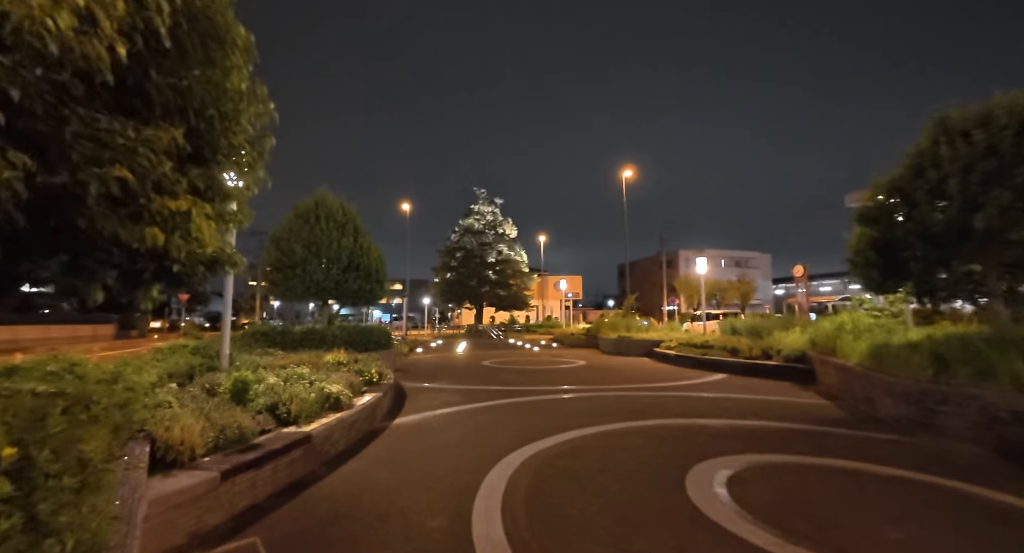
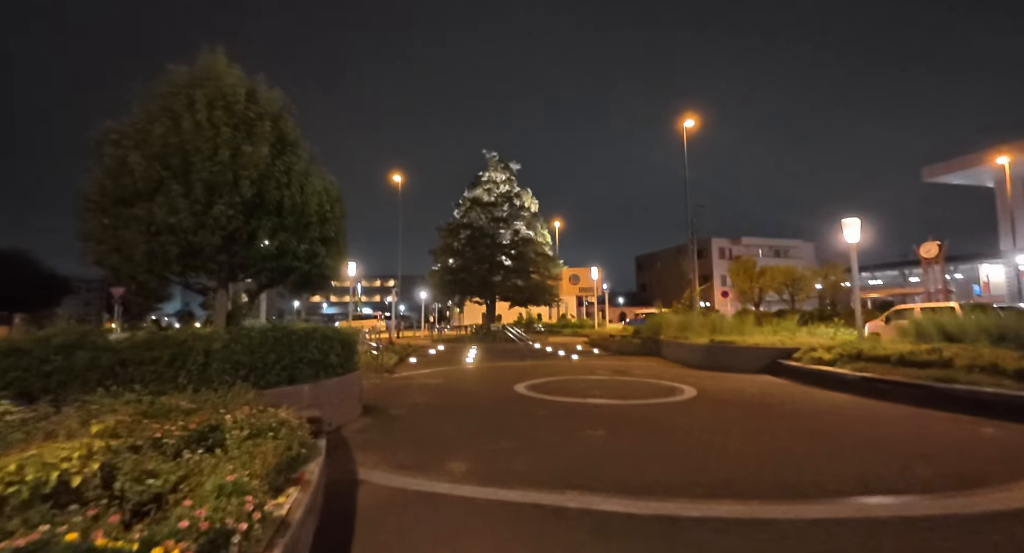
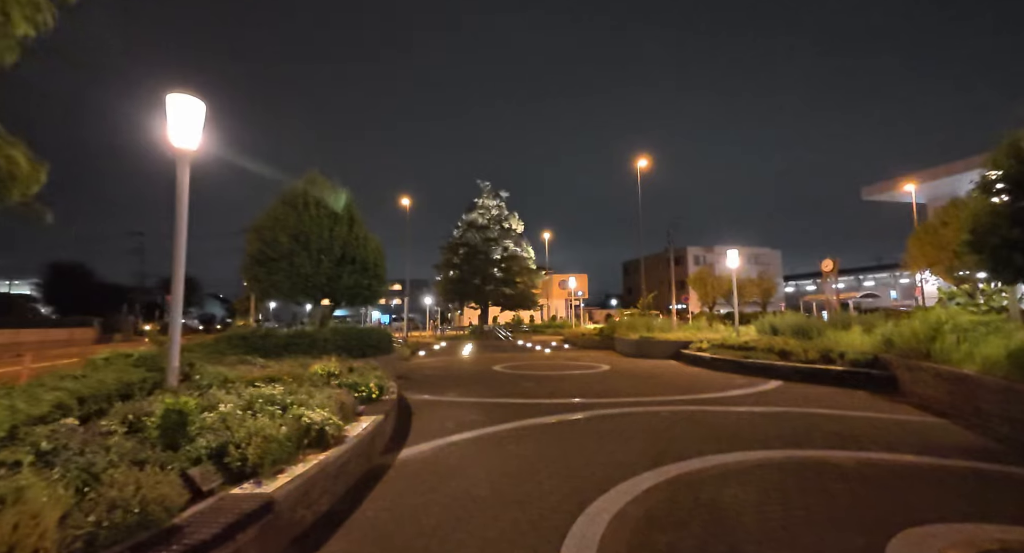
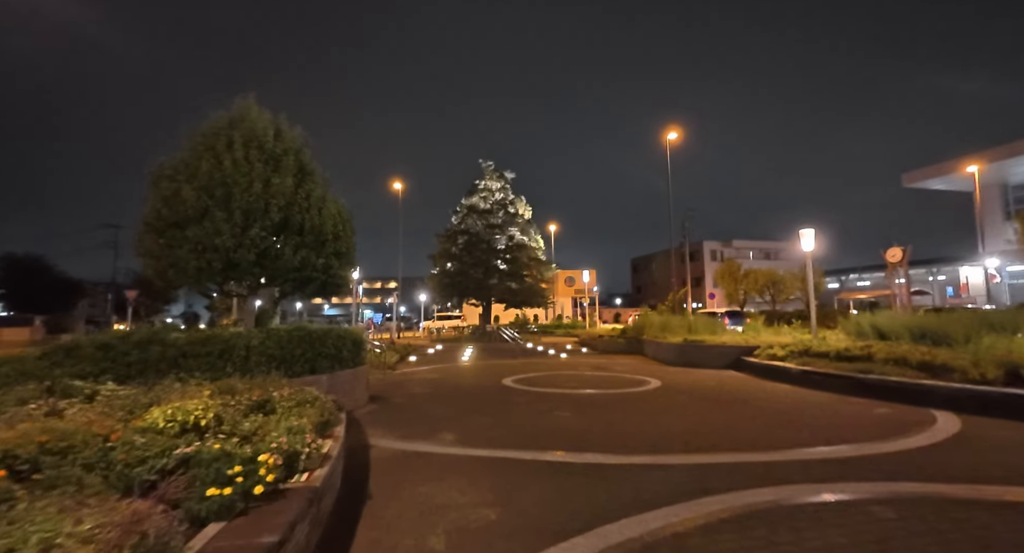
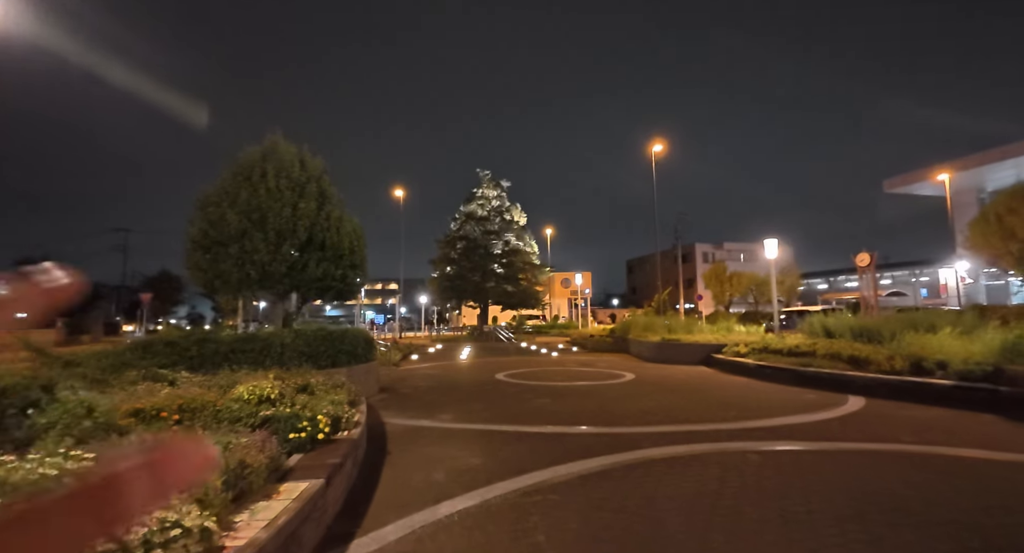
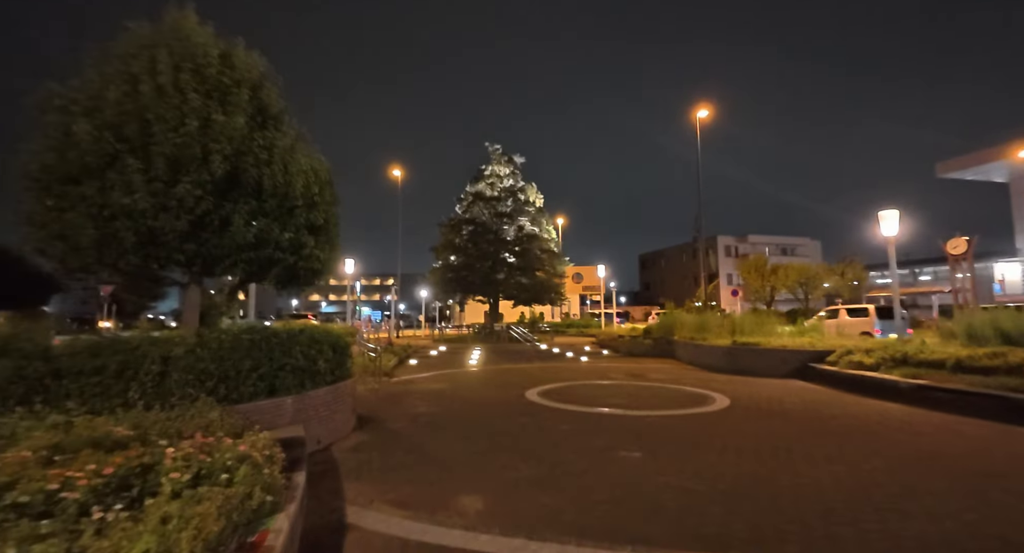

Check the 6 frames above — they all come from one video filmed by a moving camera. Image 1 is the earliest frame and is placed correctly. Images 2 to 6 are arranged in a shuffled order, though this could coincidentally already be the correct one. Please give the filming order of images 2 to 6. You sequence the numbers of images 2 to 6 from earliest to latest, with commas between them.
3, 5, 4, 2, 6
